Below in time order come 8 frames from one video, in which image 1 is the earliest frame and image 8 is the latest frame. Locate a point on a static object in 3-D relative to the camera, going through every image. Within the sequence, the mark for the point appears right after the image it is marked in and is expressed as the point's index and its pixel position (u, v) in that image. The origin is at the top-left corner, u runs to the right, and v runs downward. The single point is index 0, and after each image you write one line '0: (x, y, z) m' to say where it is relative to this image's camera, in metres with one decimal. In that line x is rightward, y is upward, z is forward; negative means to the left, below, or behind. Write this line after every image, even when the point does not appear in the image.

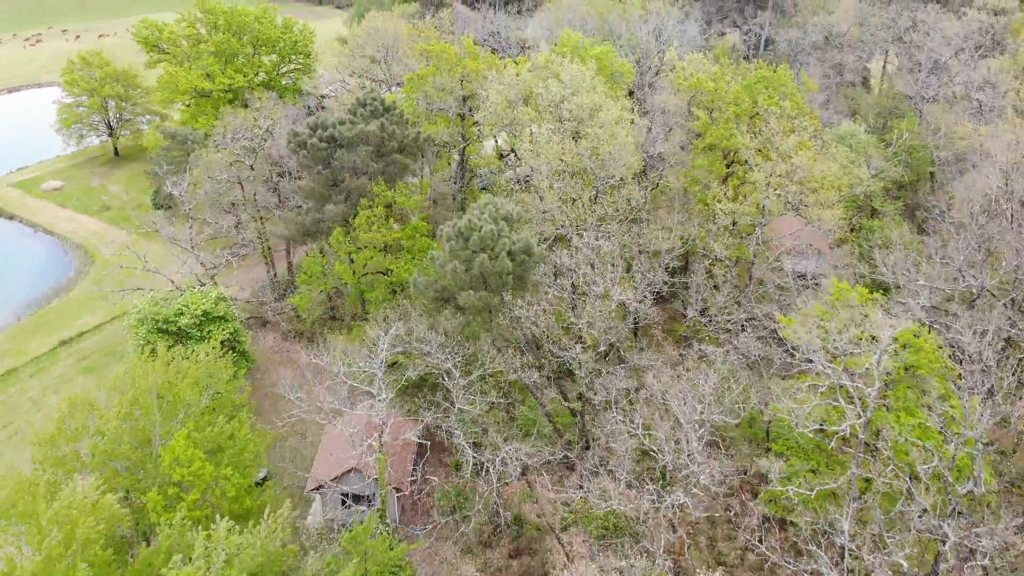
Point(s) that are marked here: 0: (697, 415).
0: (+3.8, -2.7, +18.3) m
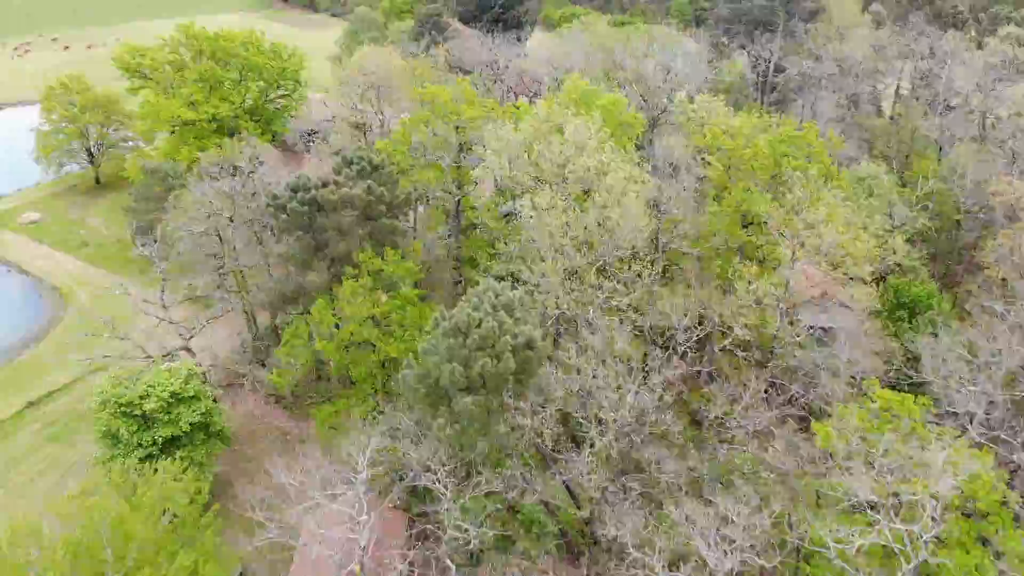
0: (+3.9, -5.0, +15.9) m
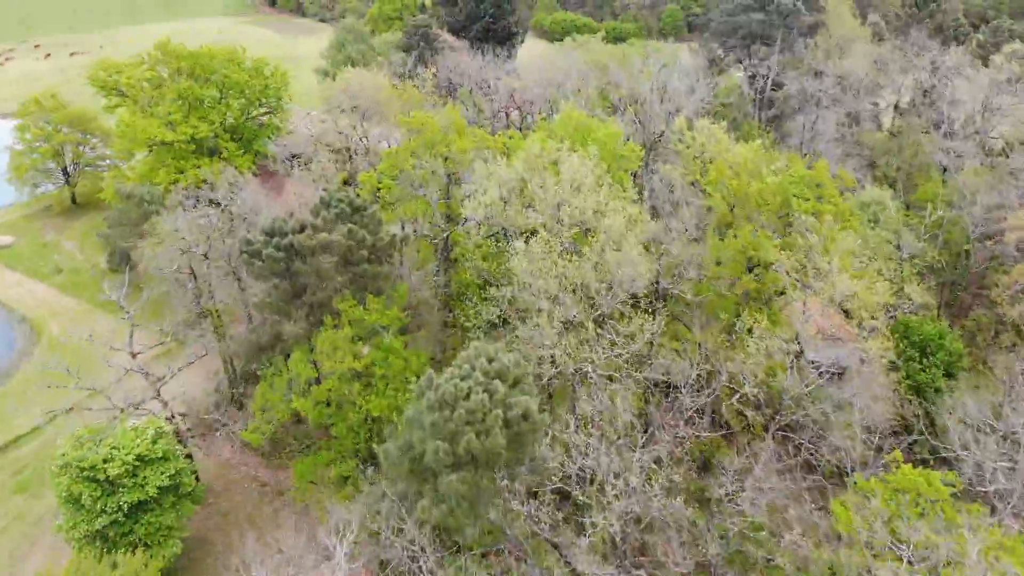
0: (+3.7, -6.3, +14.2) m
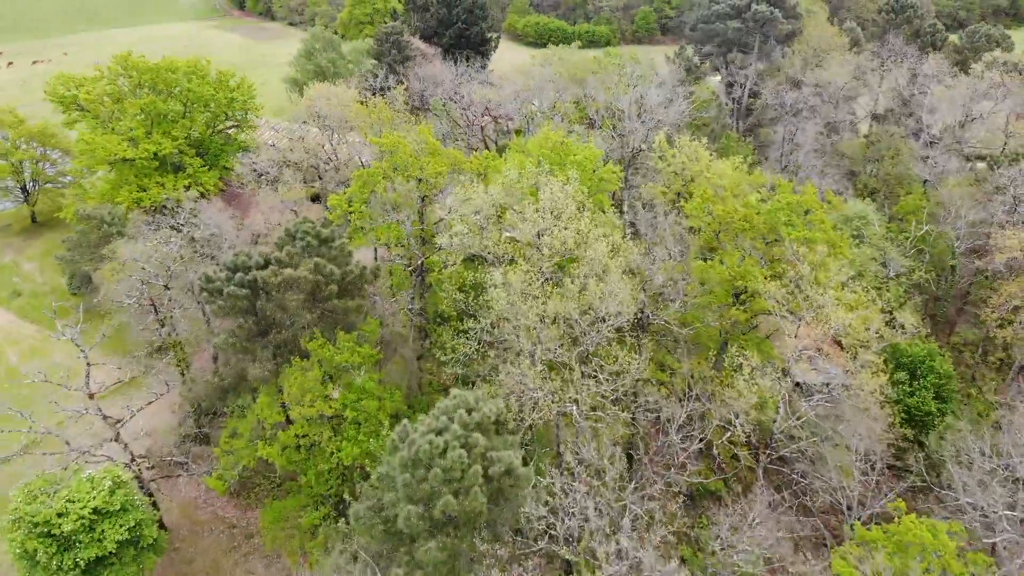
0: (+3.5, -7.2, +13.1) m
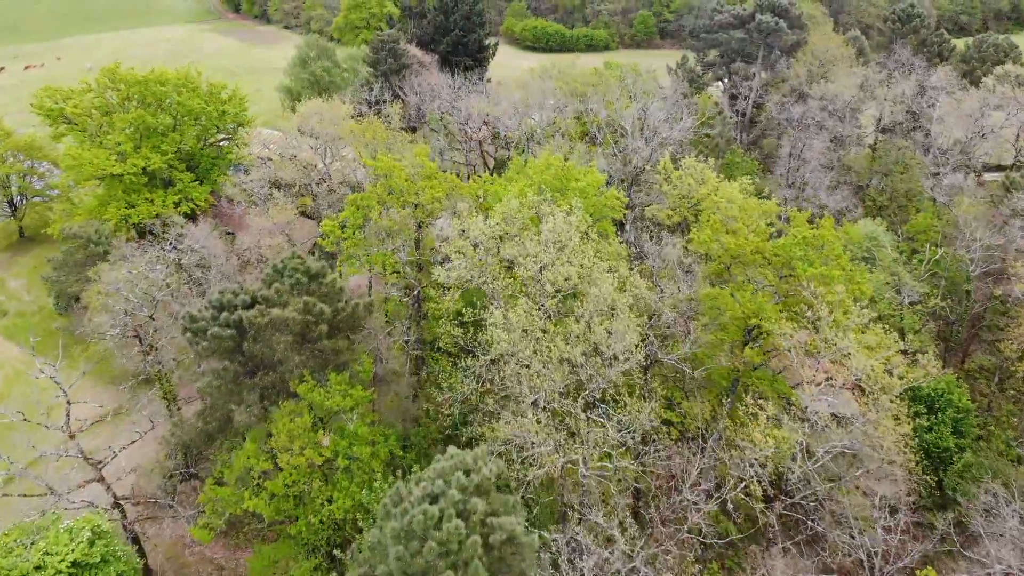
0: (+3.6, -8.2, +11.9) m
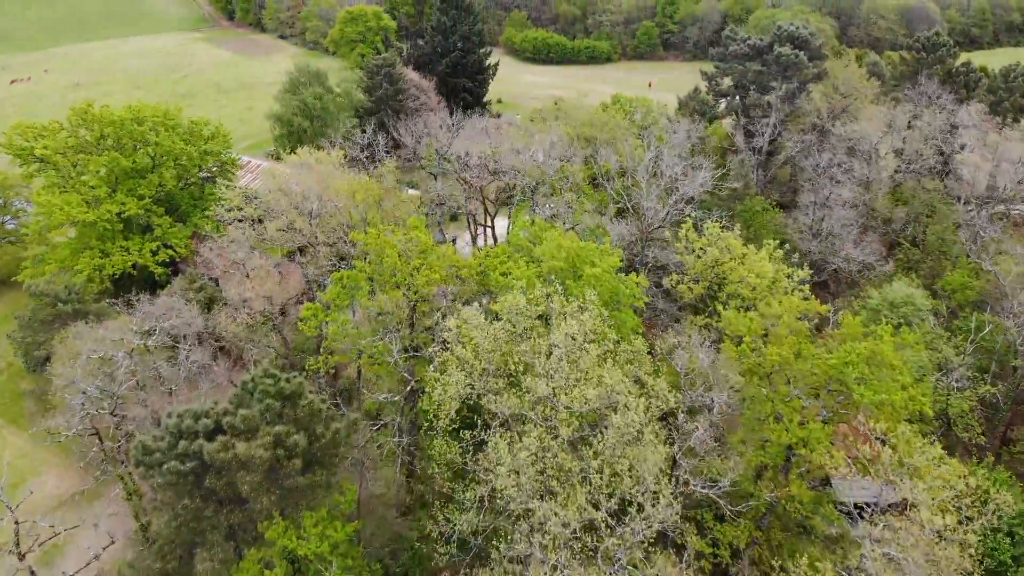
0: (+3.7, -10.9, +8.8) m
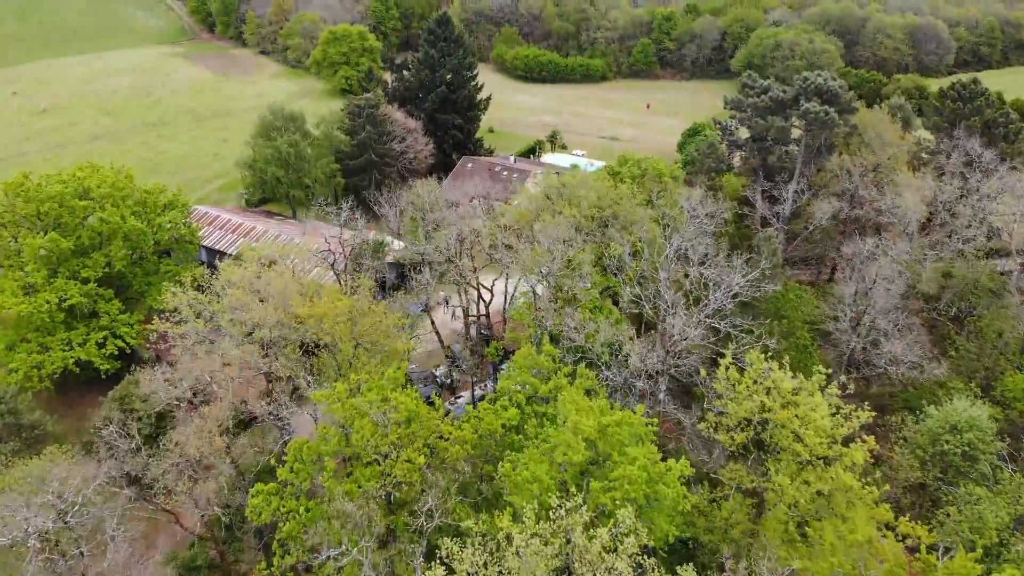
0: (+4.1, -15.2, +3.7) m
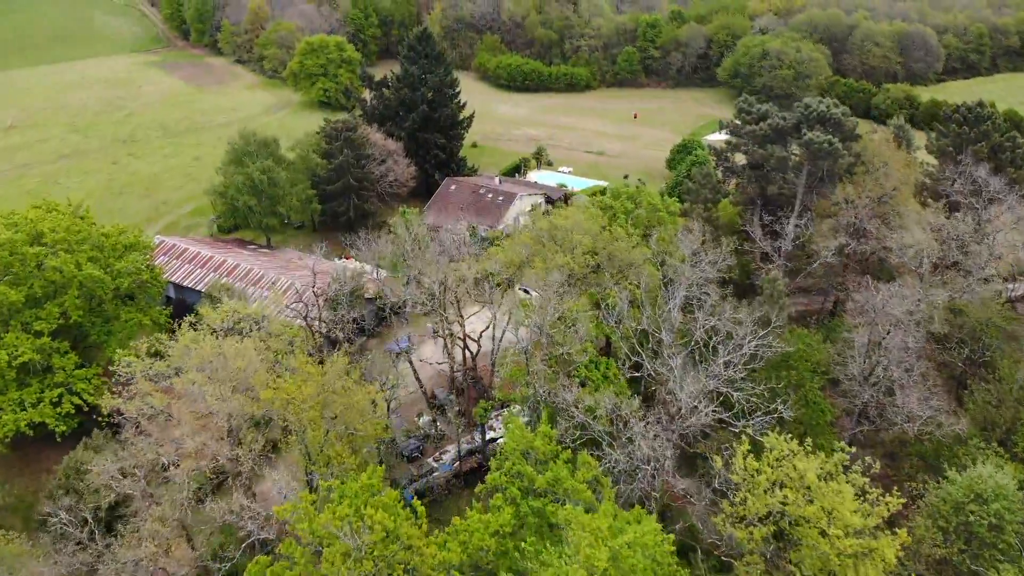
0: (+4.4, -17.2, +1.3) m
